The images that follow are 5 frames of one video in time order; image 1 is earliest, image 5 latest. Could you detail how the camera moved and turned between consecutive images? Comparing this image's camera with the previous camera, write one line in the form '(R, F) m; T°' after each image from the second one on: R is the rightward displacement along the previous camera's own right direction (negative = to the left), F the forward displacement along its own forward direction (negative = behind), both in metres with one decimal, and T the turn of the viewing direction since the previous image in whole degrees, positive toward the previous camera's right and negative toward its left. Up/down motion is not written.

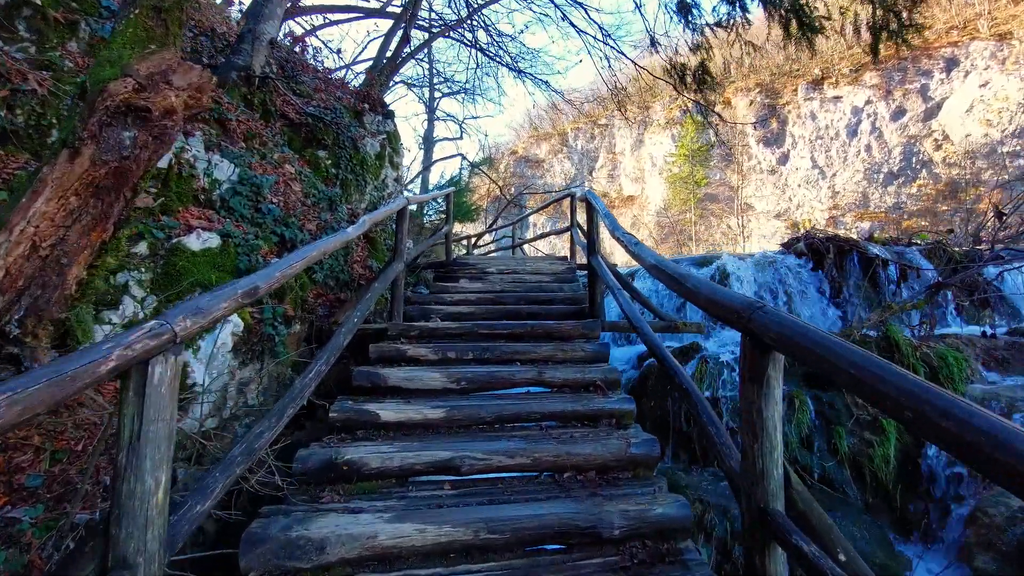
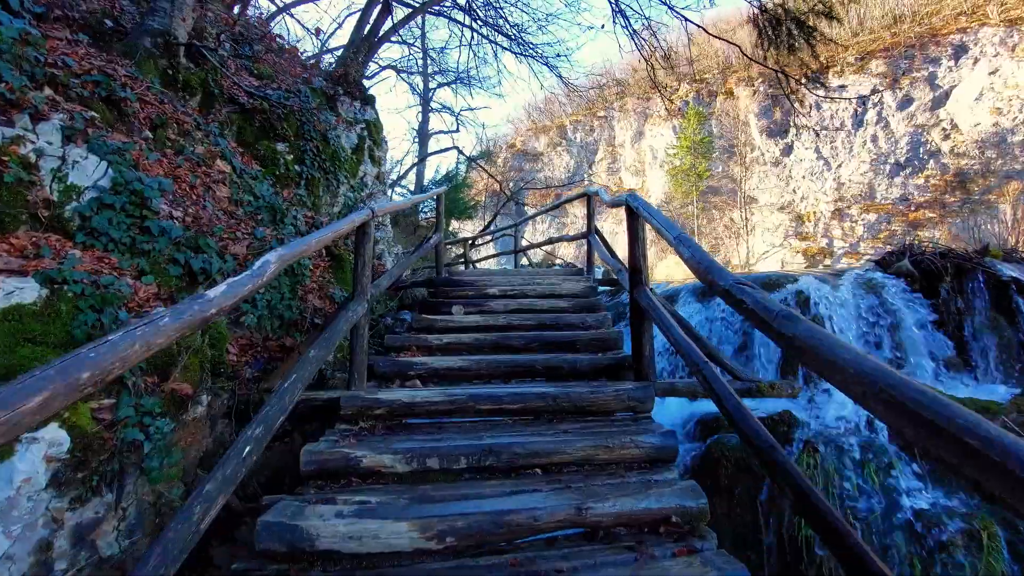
(-0.1, +1.2) m; 0°
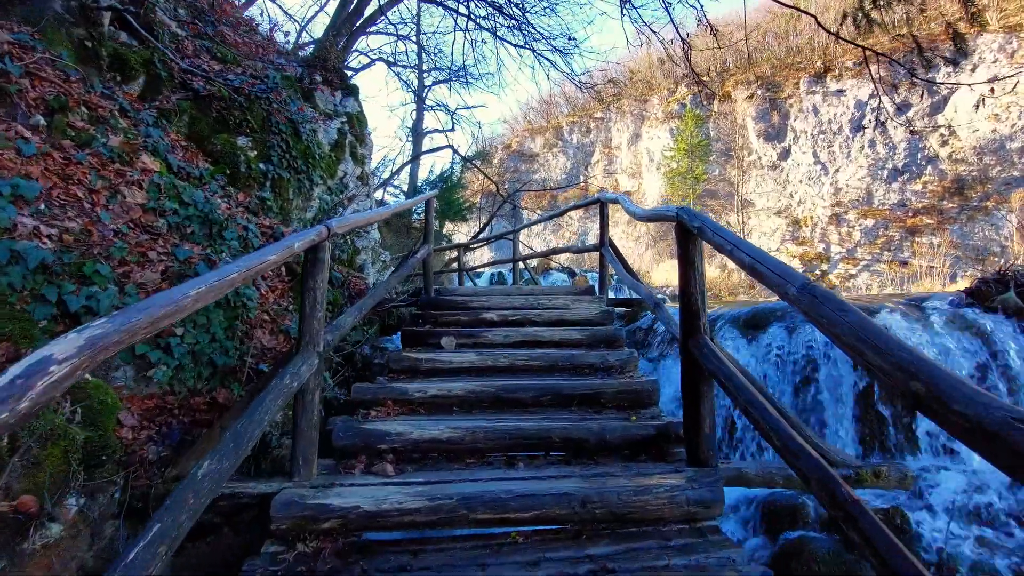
(-0.1, +0.7) m; +1°
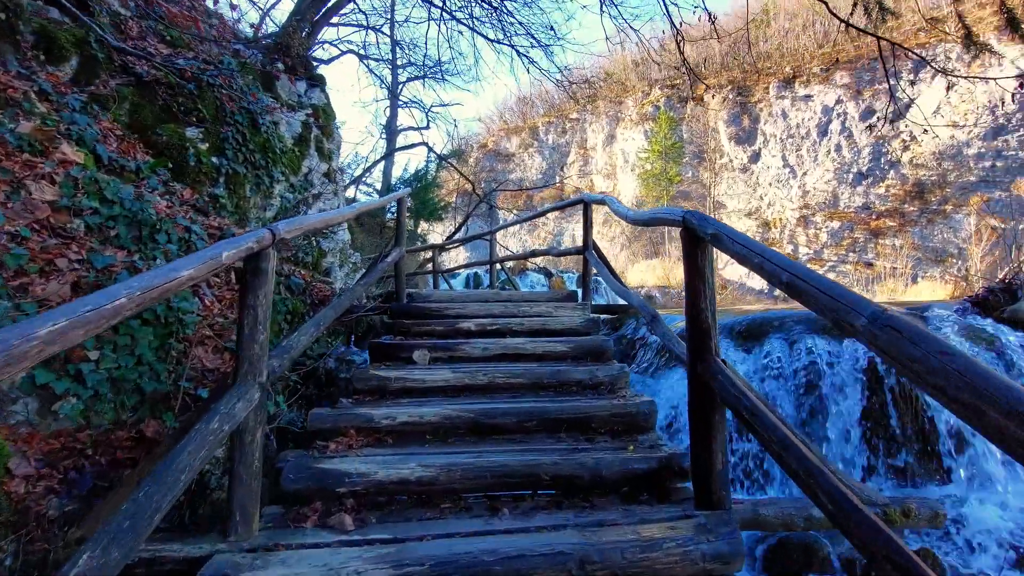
(0.0, +0.3) m; +3°
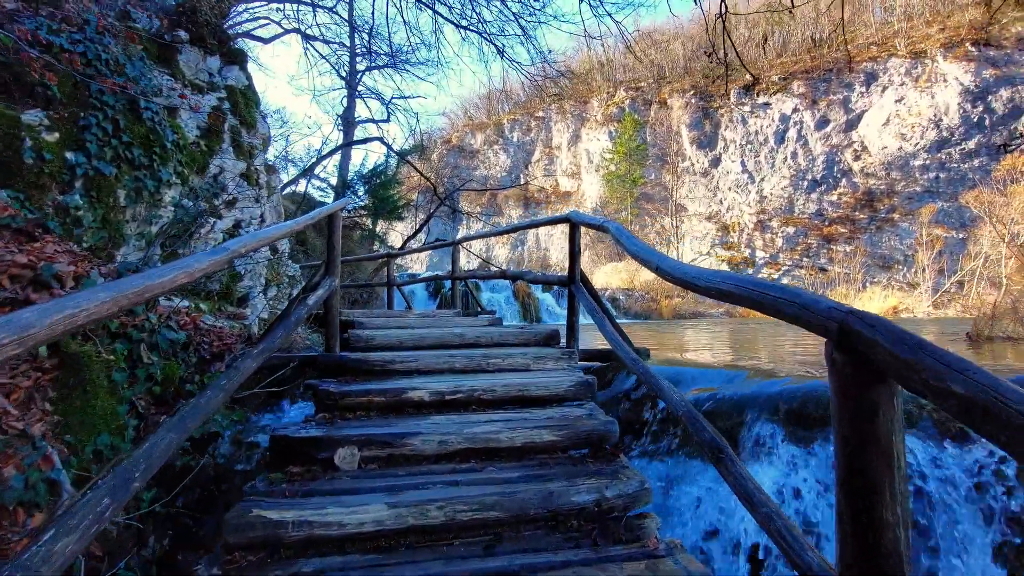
(0.0, +0.9) m; +4°
